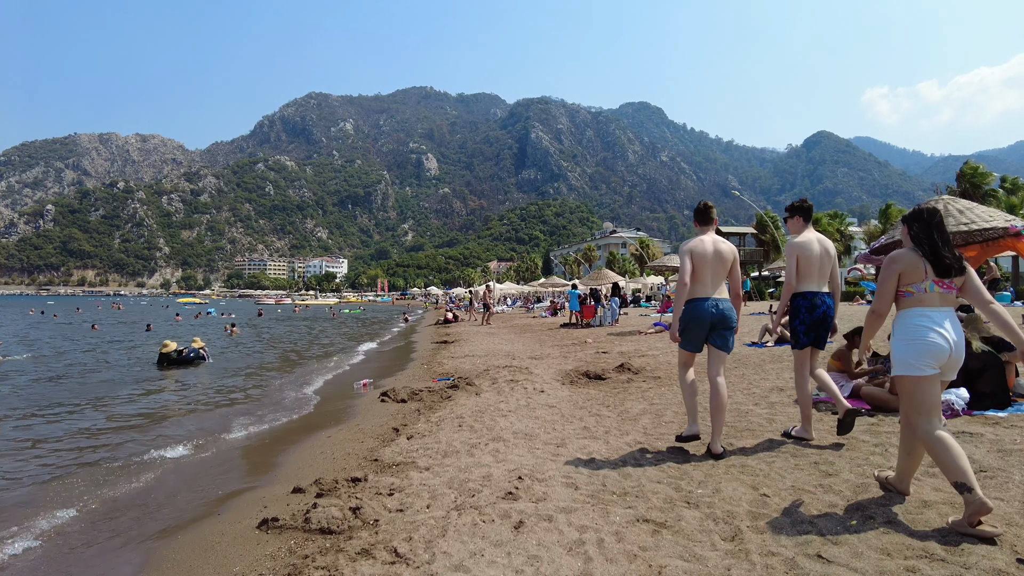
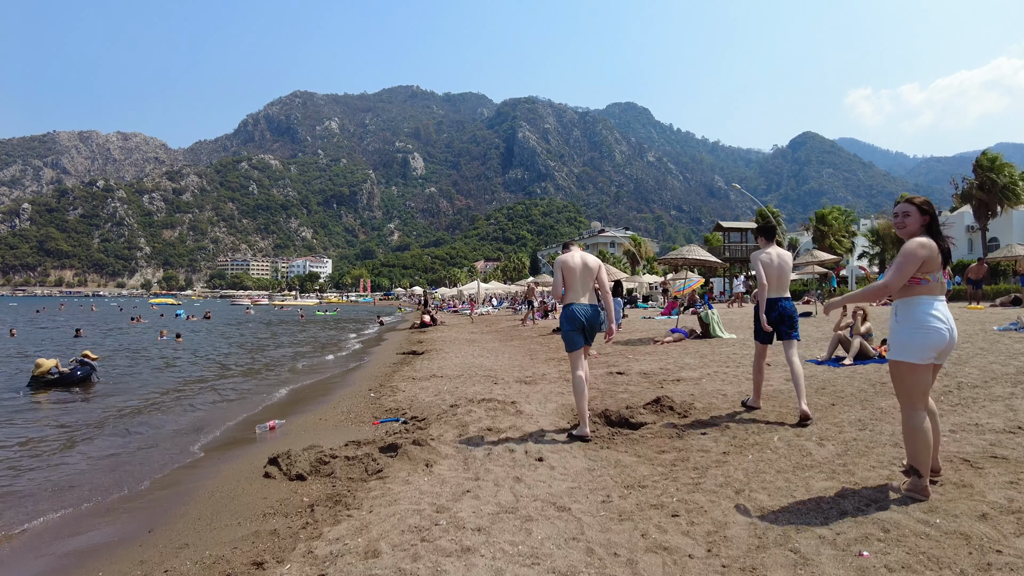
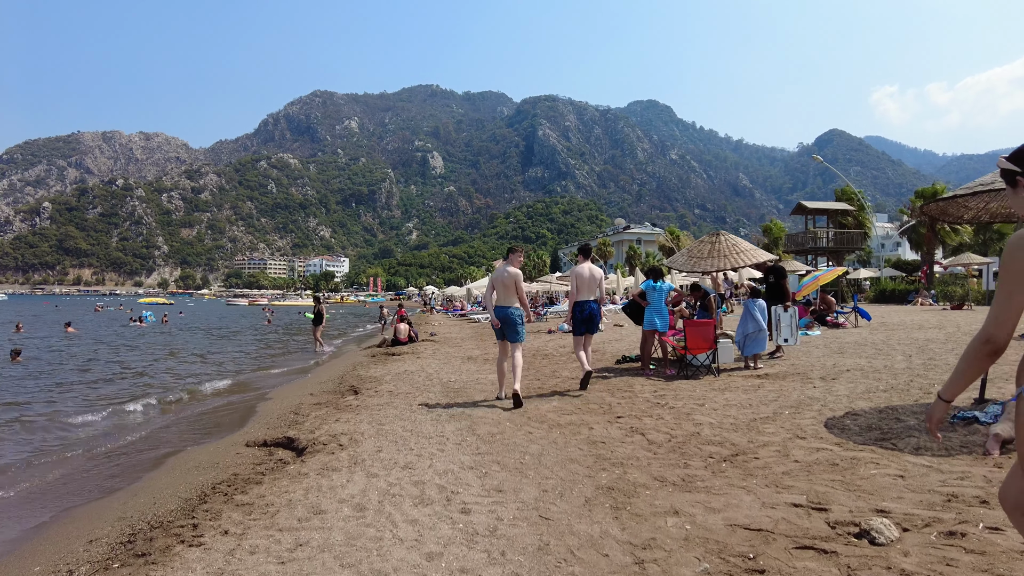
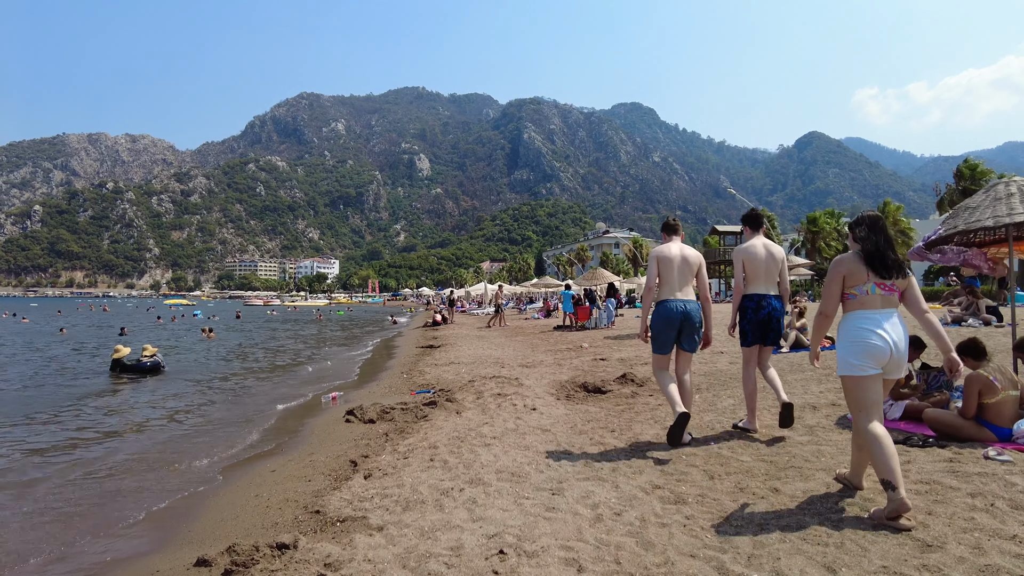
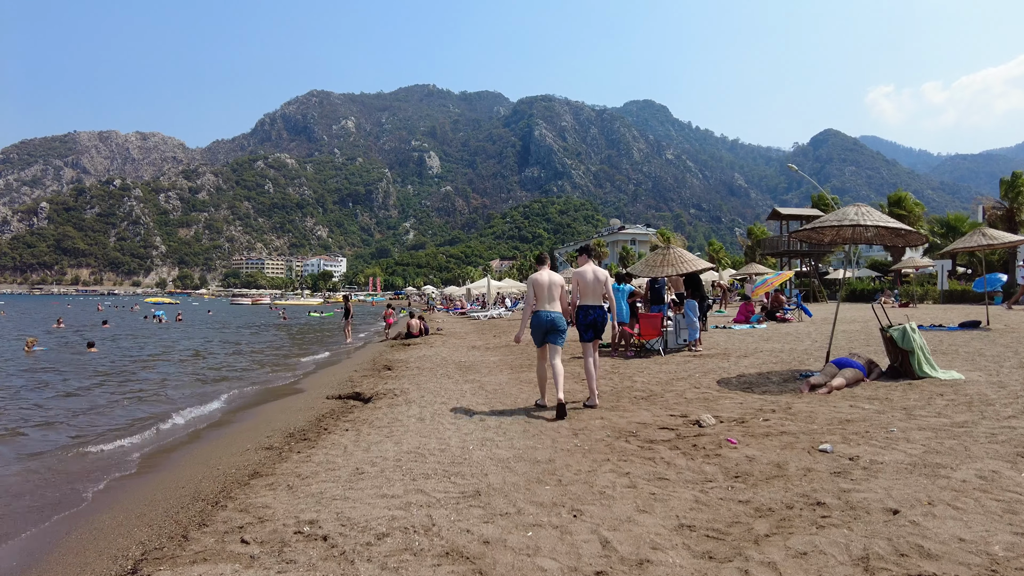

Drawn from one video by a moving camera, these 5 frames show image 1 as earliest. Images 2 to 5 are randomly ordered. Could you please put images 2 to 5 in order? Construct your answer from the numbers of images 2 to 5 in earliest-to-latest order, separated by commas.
4, 2, 5, 3
